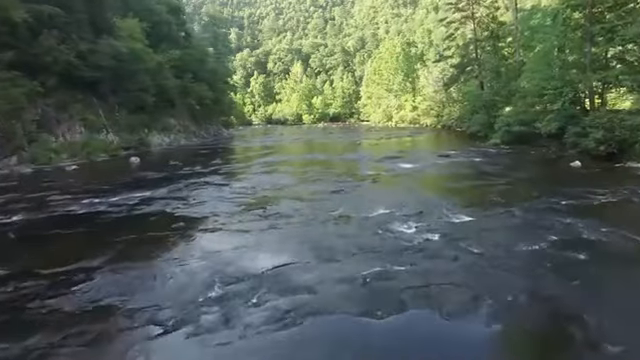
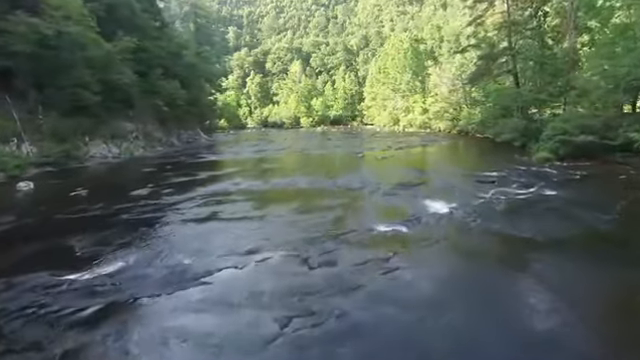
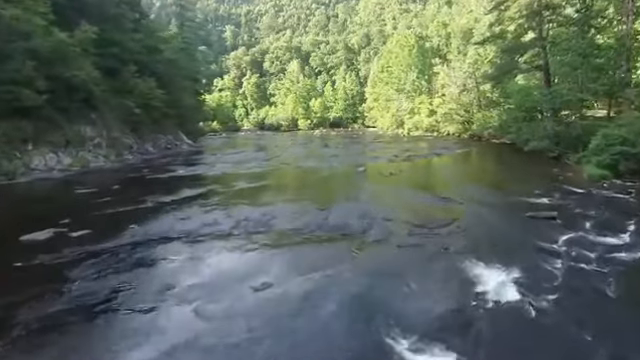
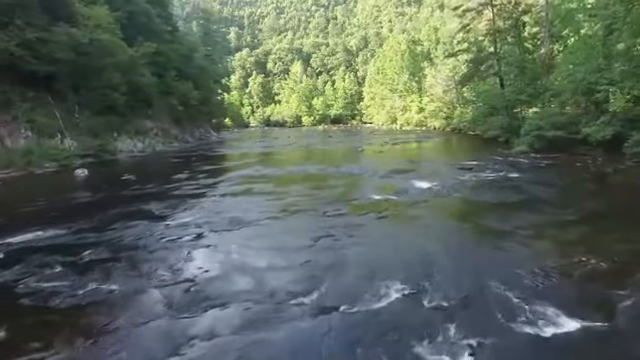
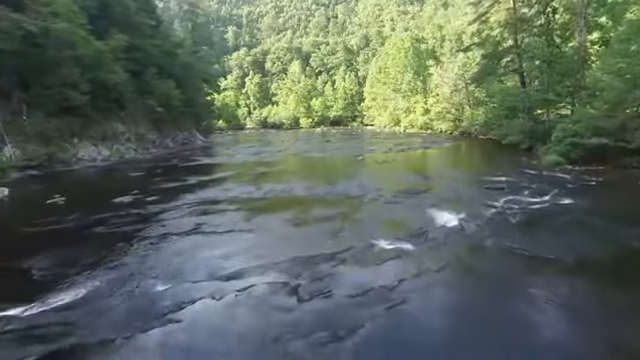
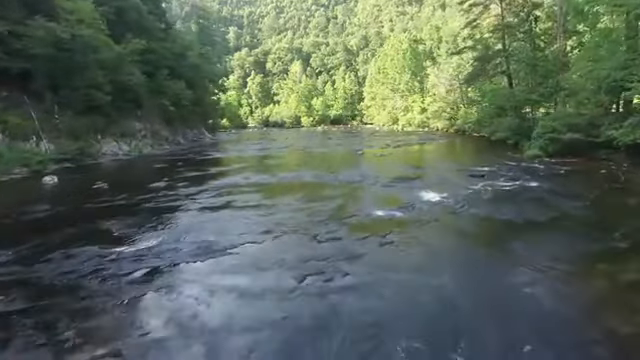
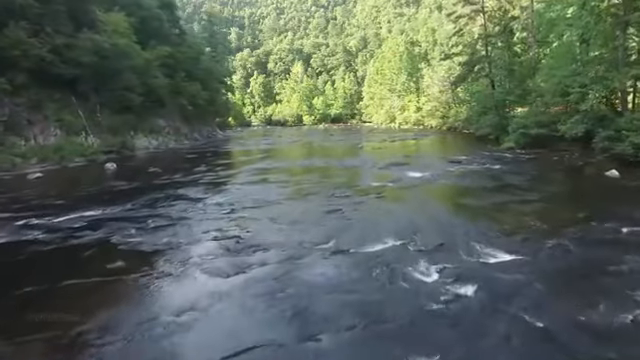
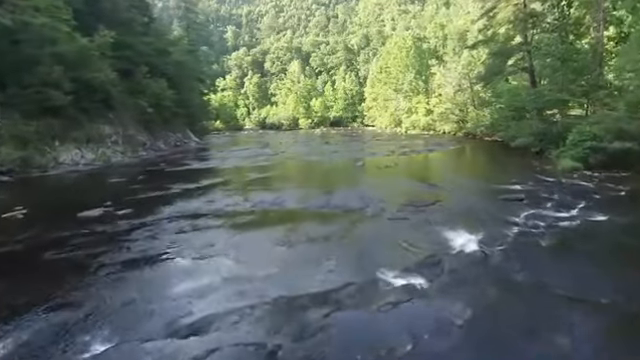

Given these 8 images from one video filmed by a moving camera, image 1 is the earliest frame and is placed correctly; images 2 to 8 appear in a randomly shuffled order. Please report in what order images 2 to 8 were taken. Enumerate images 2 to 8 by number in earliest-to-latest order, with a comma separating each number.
7, 4, 6, 2, 5, 8, 3
